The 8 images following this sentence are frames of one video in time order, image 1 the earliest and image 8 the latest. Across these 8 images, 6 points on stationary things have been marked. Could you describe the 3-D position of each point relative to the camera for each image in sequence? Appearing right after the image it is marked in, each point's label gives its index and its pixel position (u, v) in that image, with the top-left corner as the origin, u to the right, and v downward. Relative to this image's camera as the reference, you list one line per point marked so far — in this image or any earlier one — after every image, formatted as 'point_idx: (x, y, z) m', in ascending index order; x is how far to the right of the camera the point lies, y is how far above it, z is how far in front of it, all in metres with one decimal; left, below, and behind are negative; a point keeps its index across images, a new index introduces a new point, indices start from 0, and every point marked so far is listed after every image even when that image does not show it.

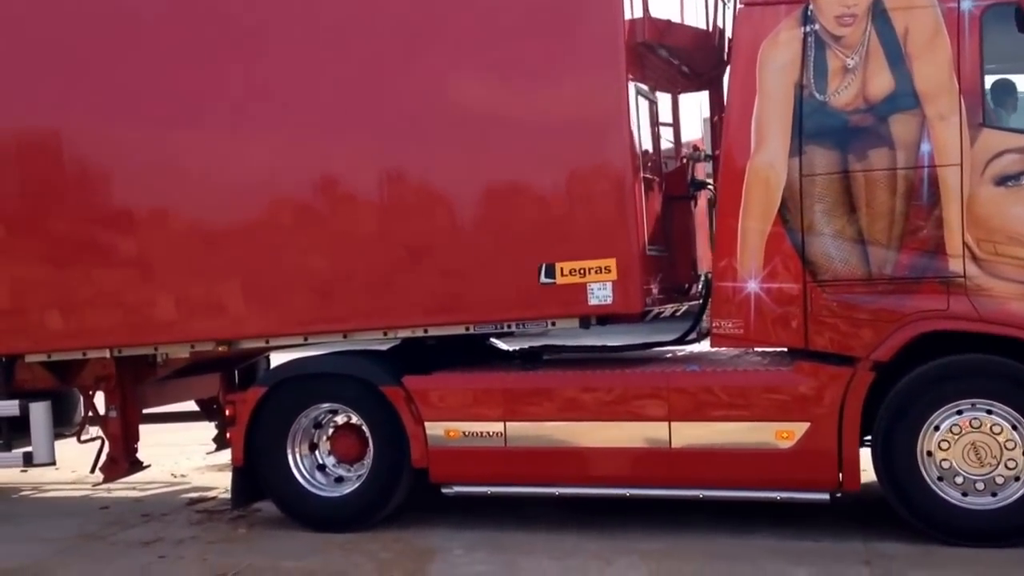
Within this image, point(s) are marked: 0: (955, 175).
0: (+2.0, +0.5, +5.3) m
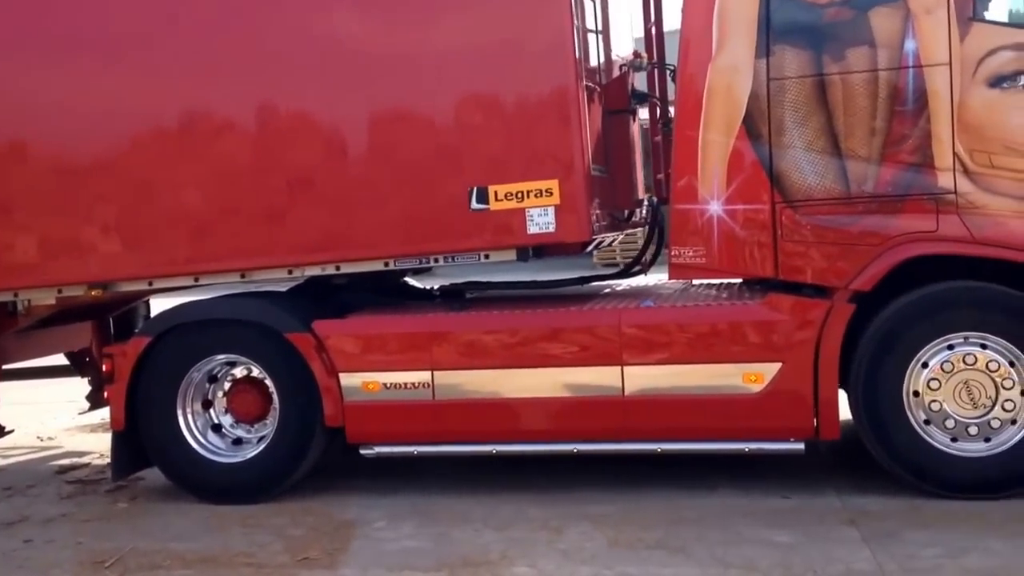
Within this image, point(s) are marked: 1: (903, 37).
0: (+1.7, +0.8, +4.6) m
1: (+1.6, +1.0, +4.7) m
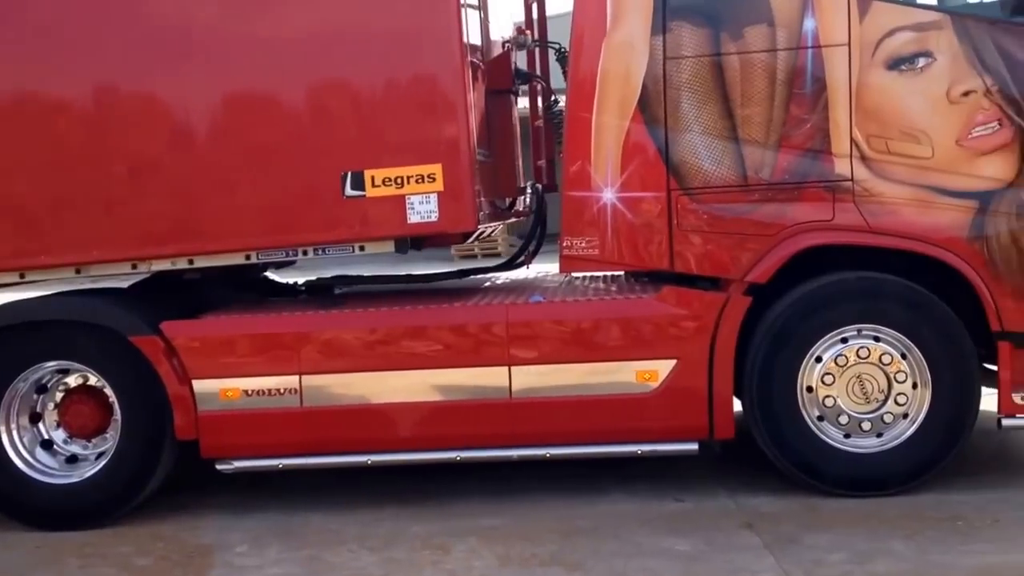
0: (+1.3, +0.9, +4.4) m
1: (+1.1, +1.0, +4.4) m
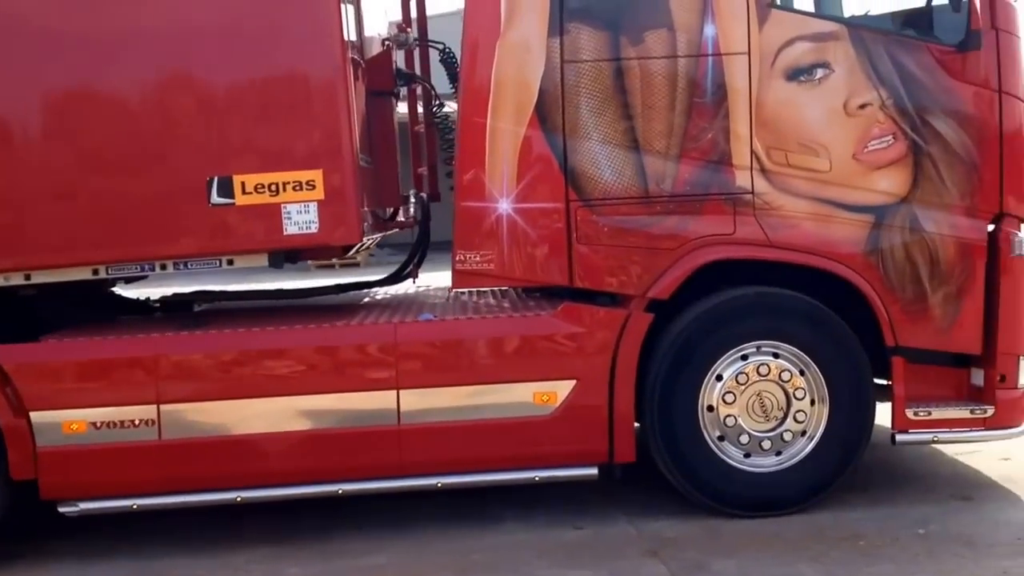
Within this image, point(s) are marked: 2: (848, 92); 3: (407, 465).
0: (+0.9, +0.8, +4.3) m
1: (+0.7, +1.0, +4.3) m
2: (+1.3, +0.7, +4.4) m
3: (-0.4, -0.7, +4.3) m
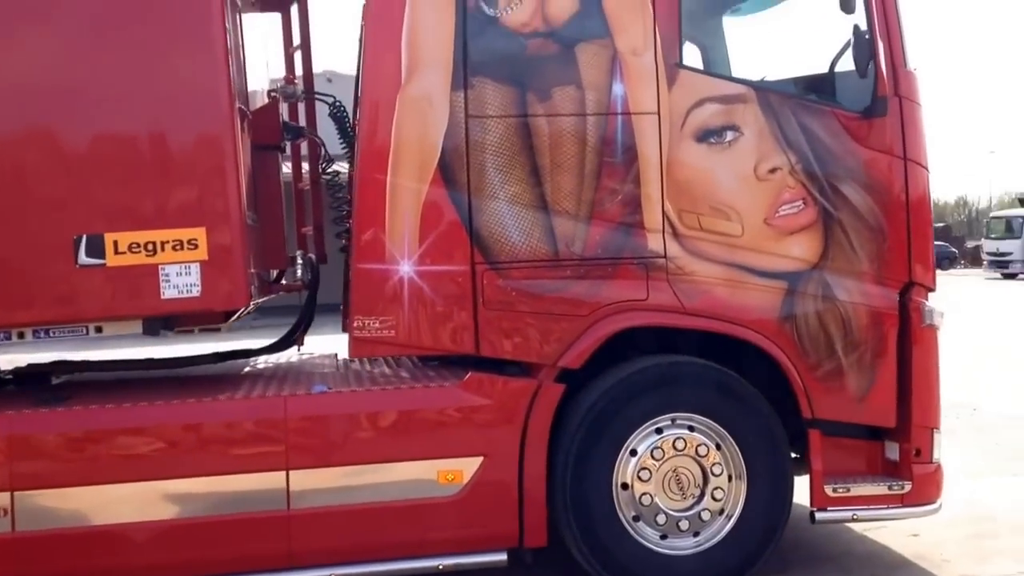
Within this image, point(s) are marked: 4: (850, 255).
0: (+0.5, +0.6, +4.2) m
1: (+0.4, +0.7, +4.1) m
2: (+0.9, +0.5, +4.3) m
3: (-0.7, -0.9, +3.9) m
4: (+1.3, +0.1, +4.4) m
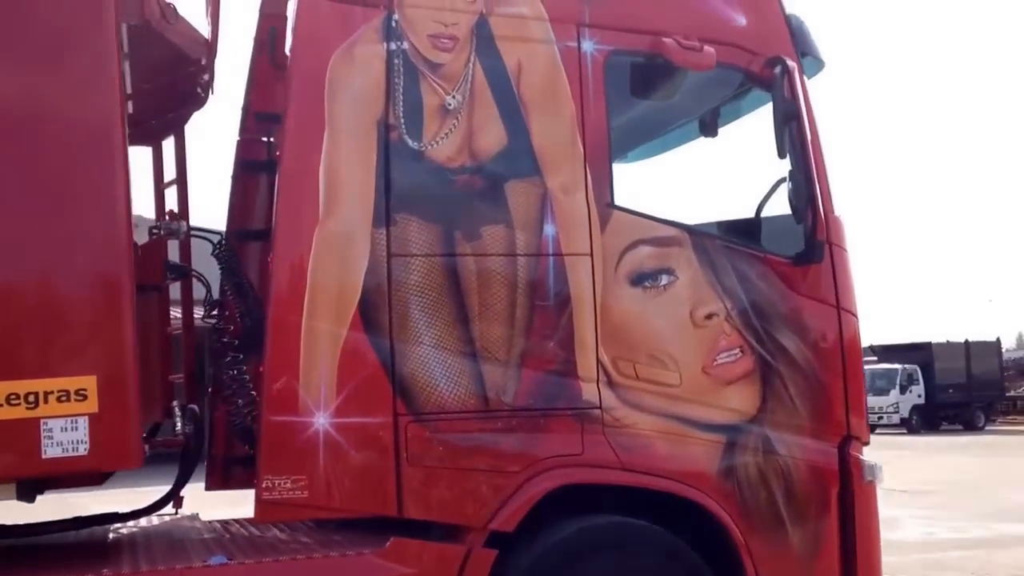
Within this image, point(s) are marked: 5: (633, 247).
0: (+0.3, +0.1, +3.9) m
1: (+0.1, +0.2, +3.9) m
2: (+0.6, 0.0, +4.1) m
3: (-0.9, -1.3, +3.3) m
4: (+1.0, -0.4, +4.2) m
5: (+0.4, +0.1, +4.0) m
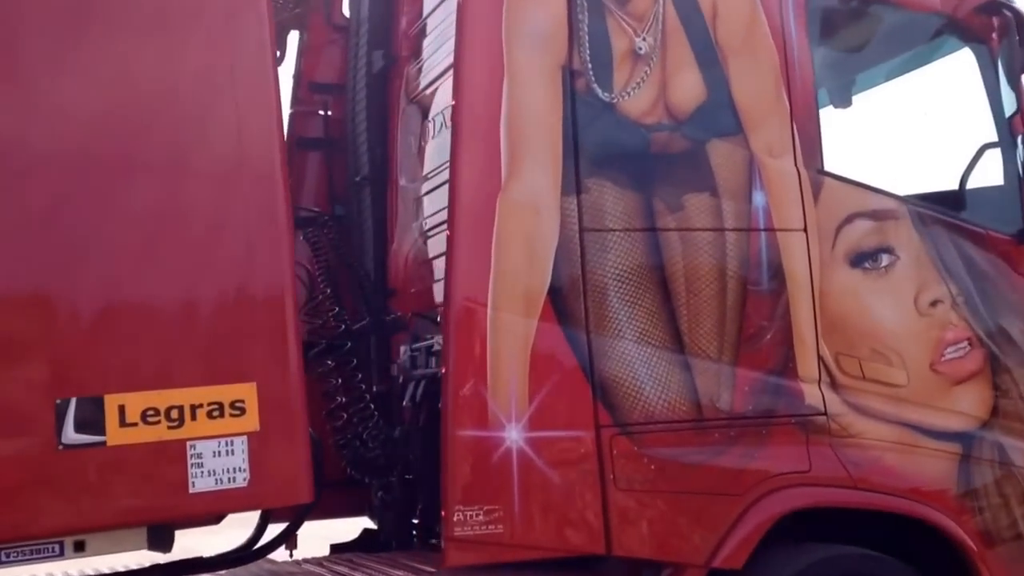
0: (+0.8, +0.1, +3.2) m
1: (+0.7, +0.3, +3.2) m
2: (+1.2, 0.0, +3.4) m
3: (-0.3, -1.3, +2.6) m
4: (+1.6, -0.4, +3.5) m
5: (+1.0, +0.2, +3.3) m
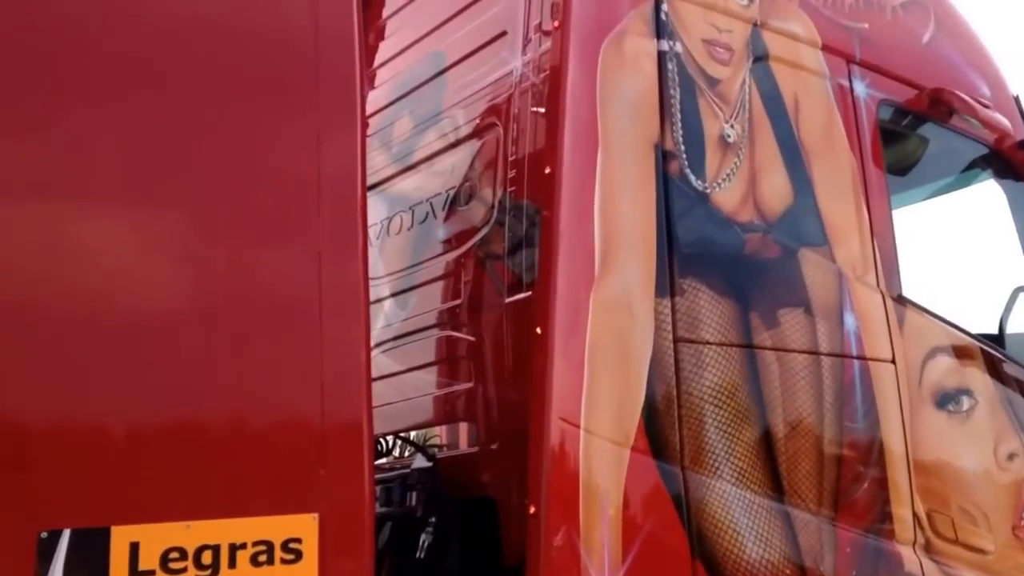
0: (+0.9, -0.2, +2.8) m
1: (+0.8, 0.0, +2.7) m
2: (+1.3, -0.4, +3.0) m
3: (-0.1, -1.4, +1.7) m
4: (+1.6, -0.8, +3.1) m
5: (+1.1, -0.2, +2.9) m
